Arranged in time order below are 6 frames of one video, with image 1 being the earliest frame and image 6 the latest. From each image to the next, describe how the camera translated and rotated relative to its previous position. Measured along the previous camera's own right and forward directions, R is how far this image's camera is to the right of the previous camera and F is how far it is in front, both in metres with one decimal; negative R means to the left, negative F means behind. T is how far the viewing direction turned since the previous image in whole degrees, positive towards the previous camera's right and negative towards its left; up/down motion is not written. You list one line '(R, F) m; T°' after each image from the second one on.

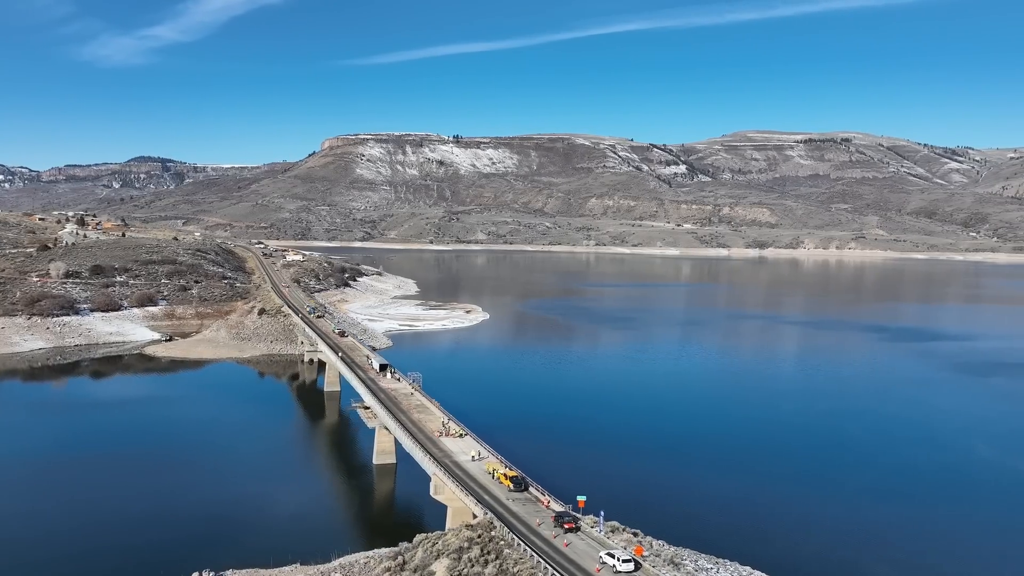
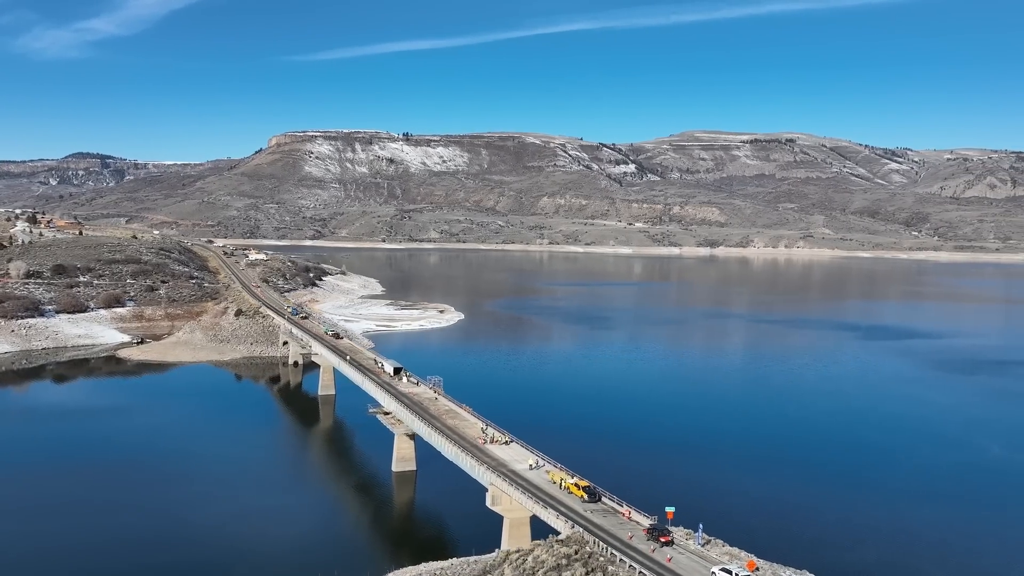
(-2.8, +1.0) m; +3°
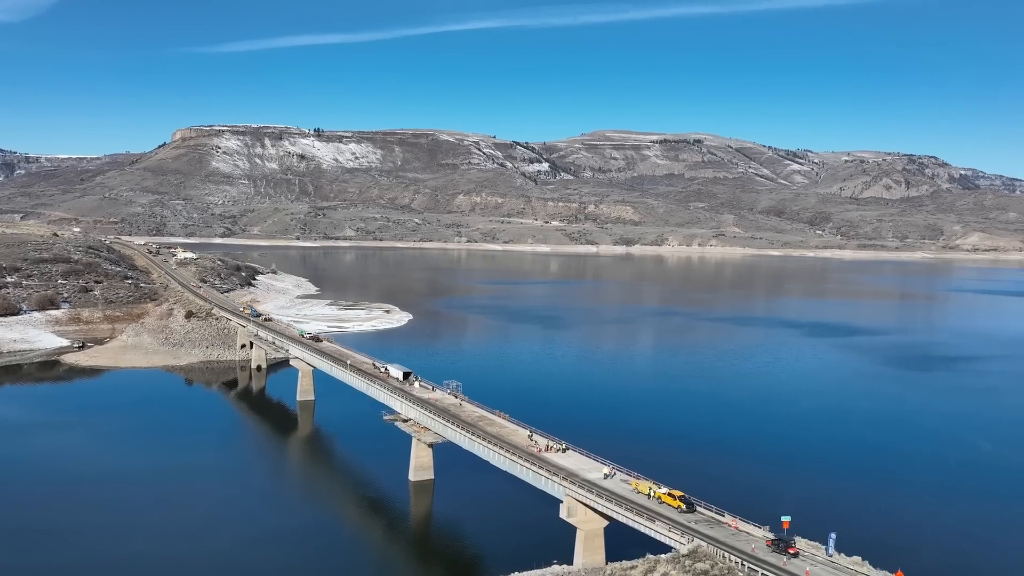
(-4.0, +1.2) m; +6°
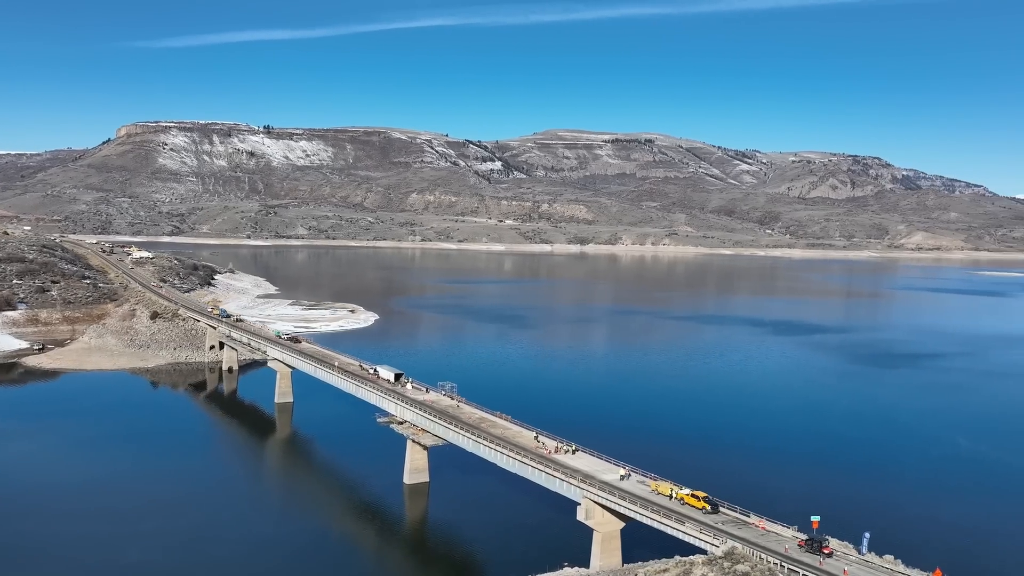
(-1.6, +0.3) m; +3°
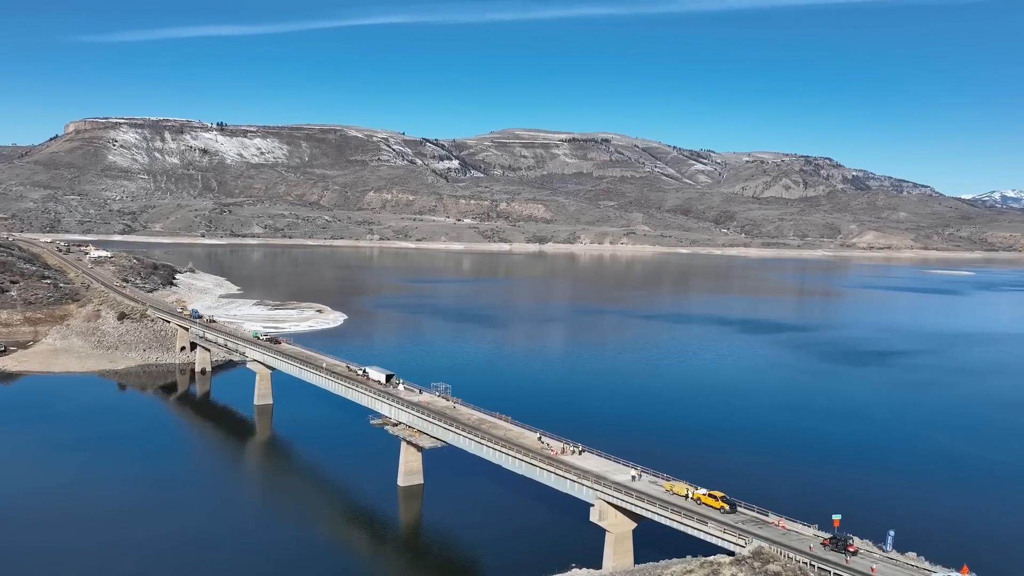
(-1.4, +0.2) m; +3°
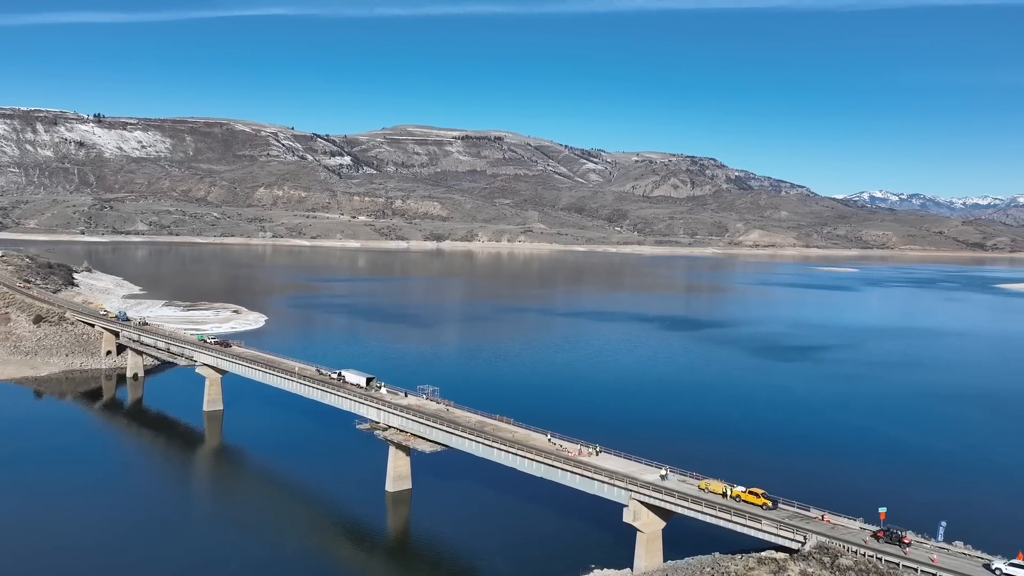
(-3.4, +0.5) m; +7°
